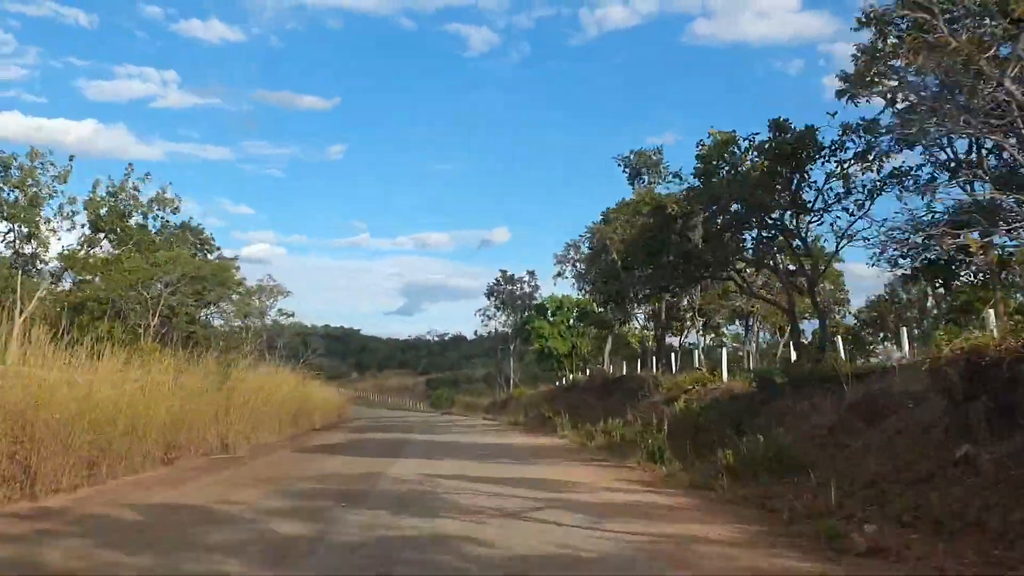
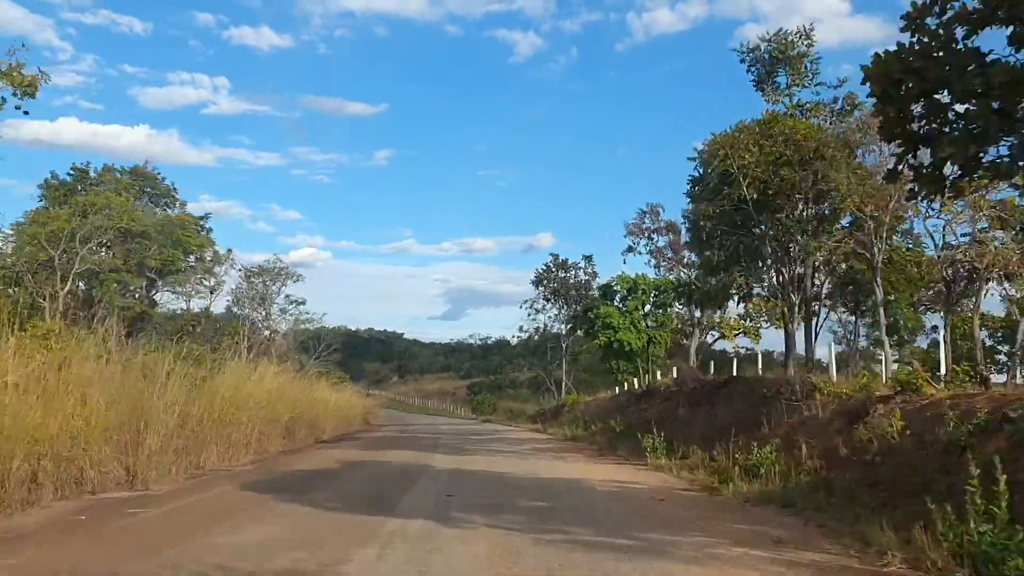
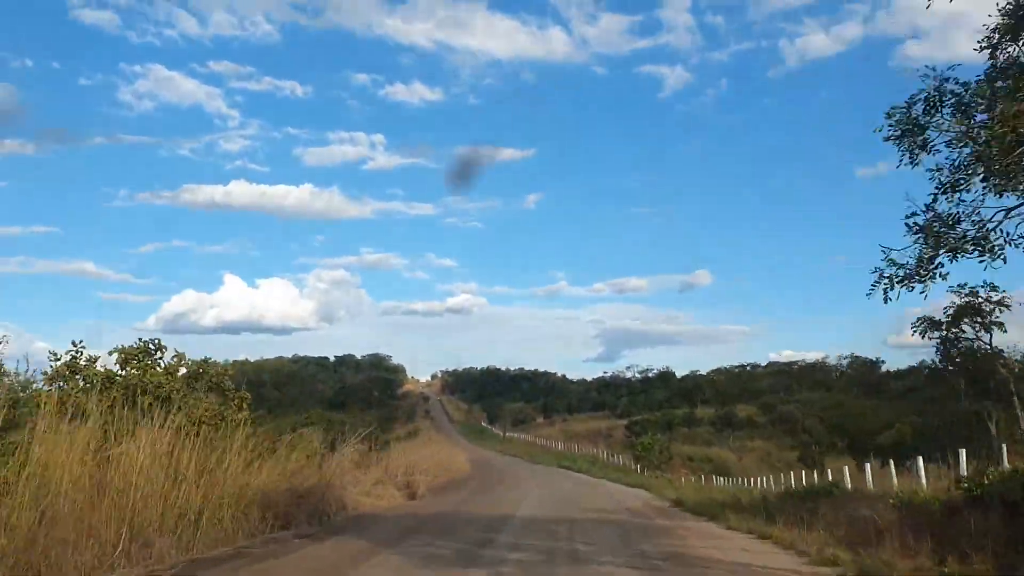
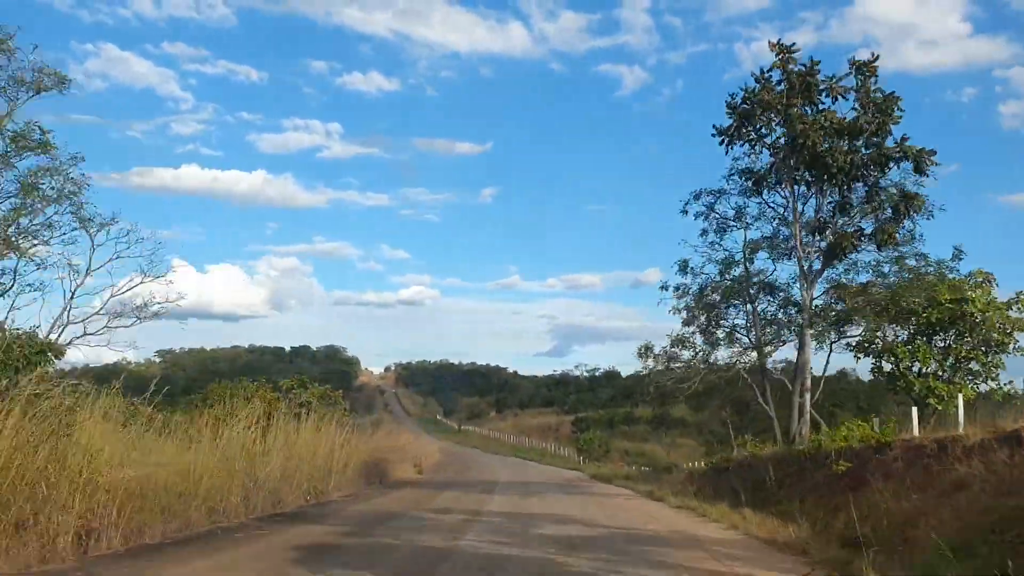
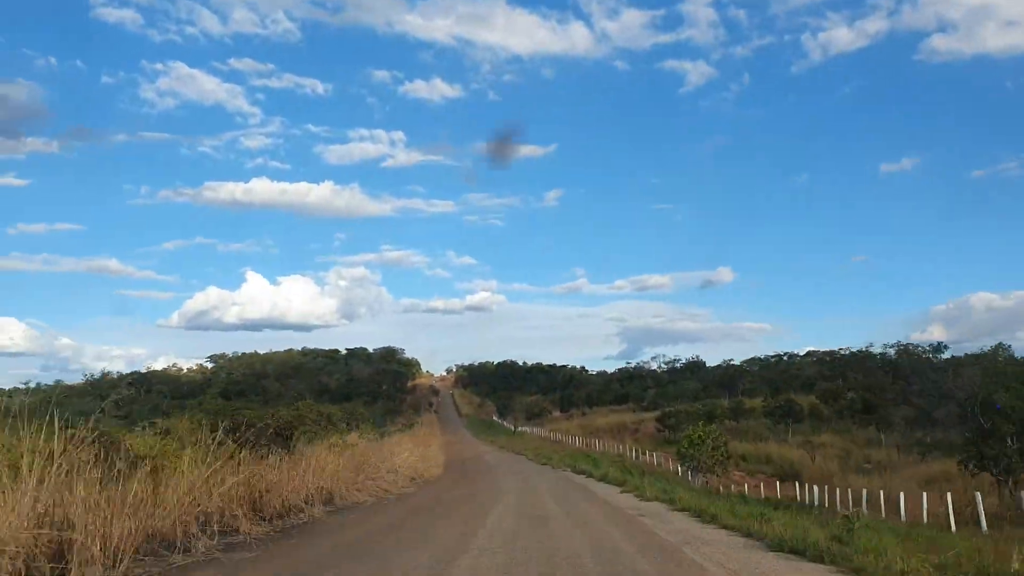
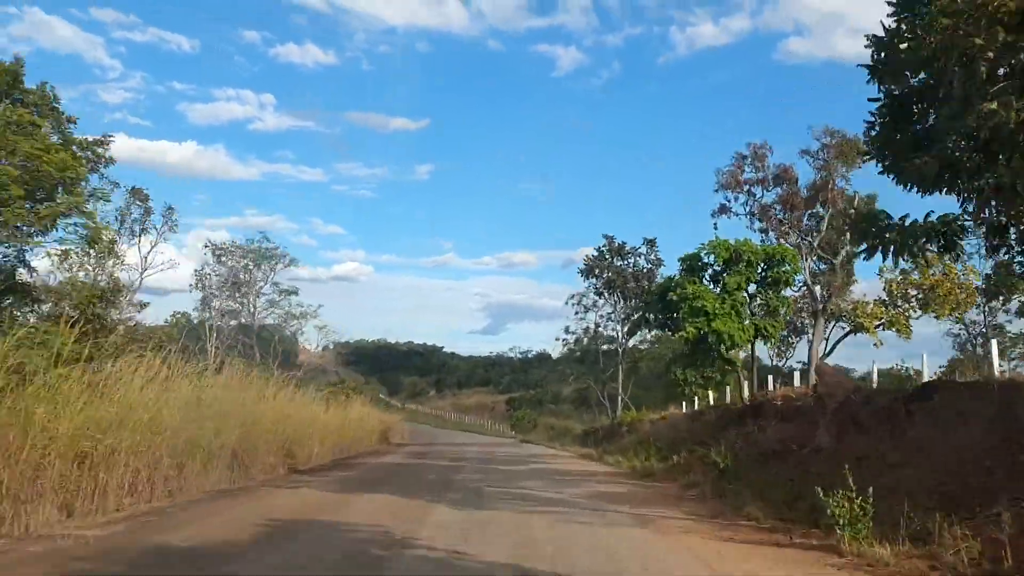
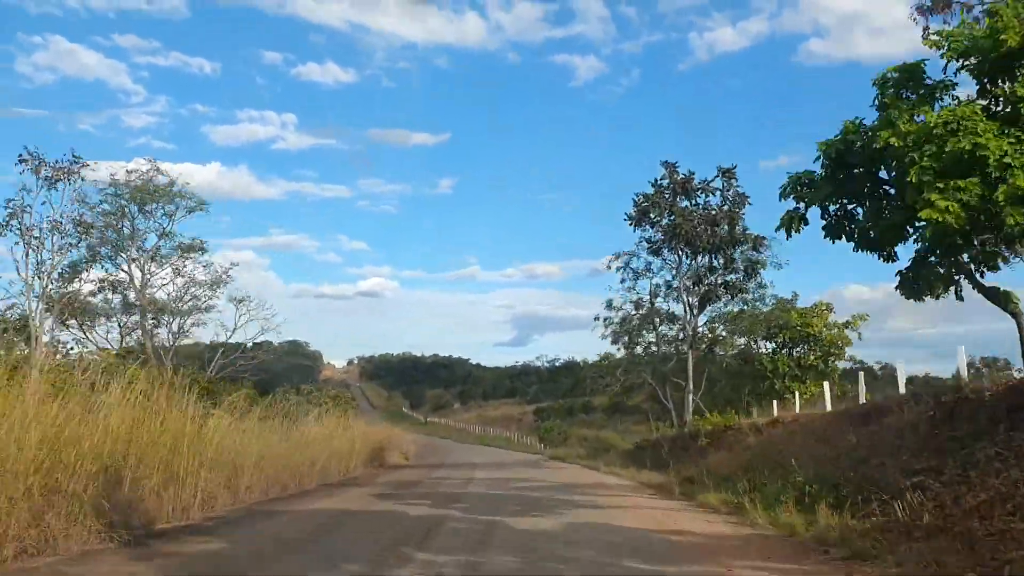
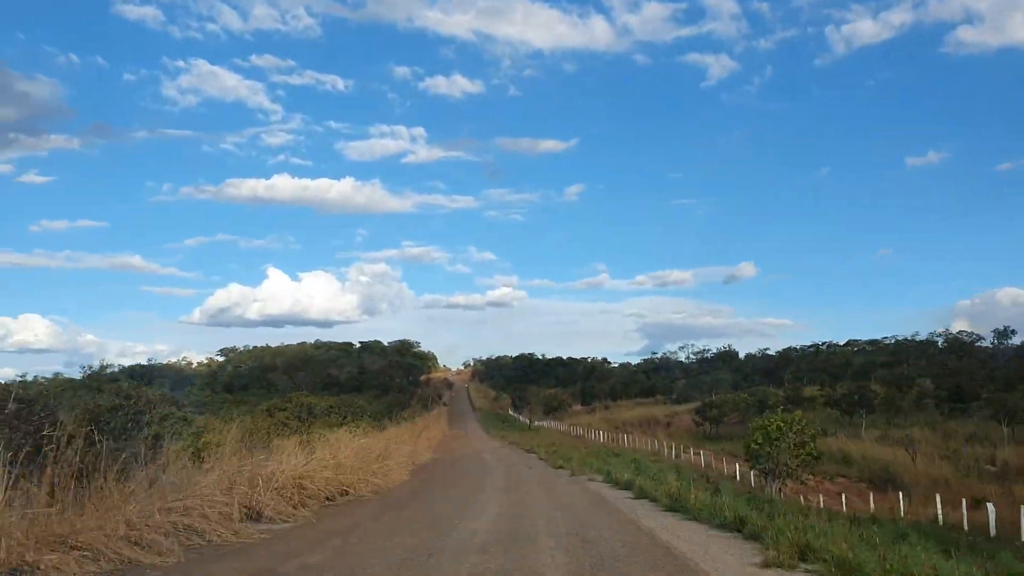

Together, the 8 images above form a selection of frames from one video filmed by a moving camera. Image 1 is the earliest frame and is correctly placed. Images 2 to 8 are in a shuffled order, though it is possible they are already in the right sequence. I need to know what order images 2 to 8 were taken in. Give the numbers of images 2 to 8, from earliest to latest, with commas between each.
2, 6, 7, 4, 3, 5, 8
